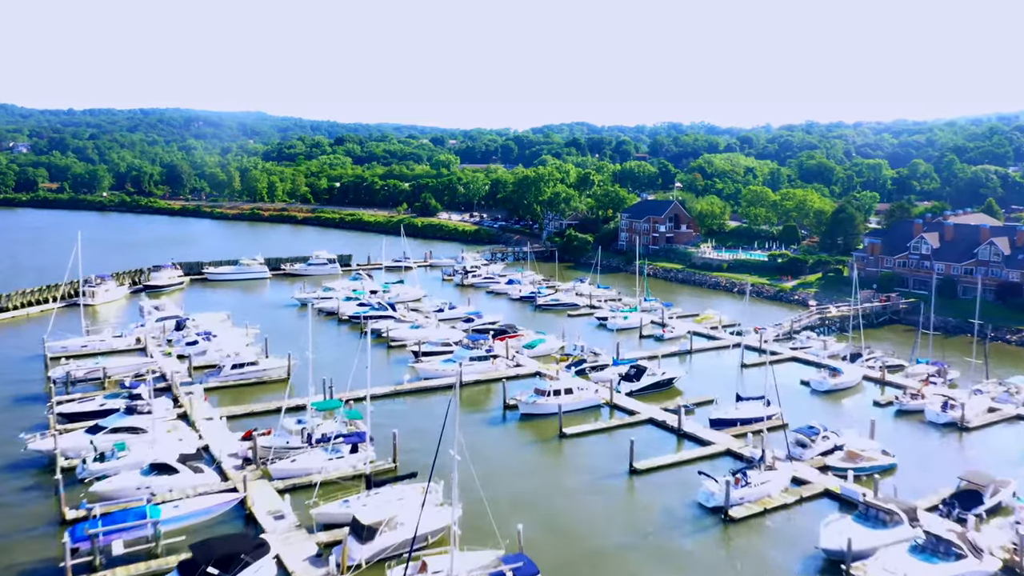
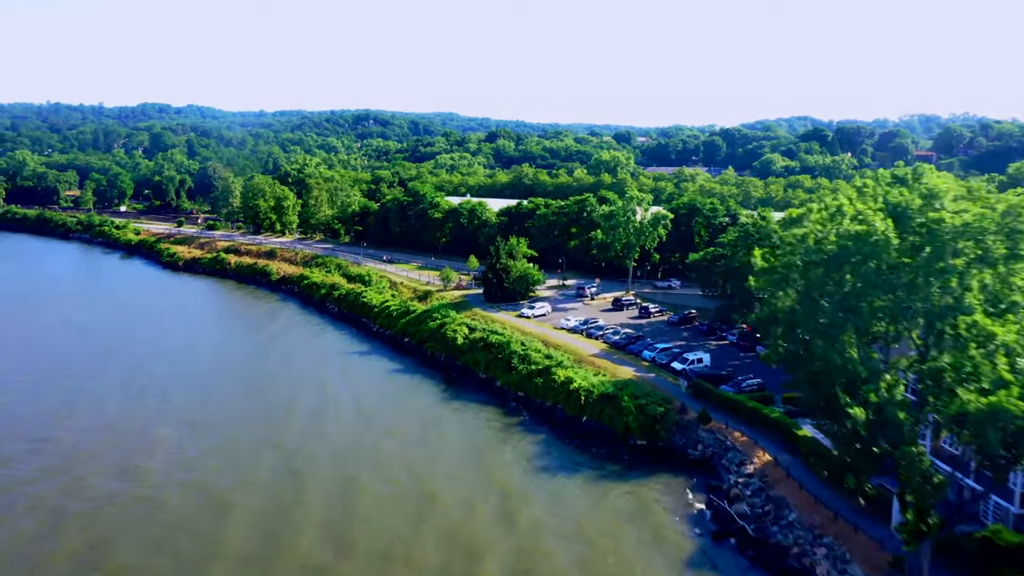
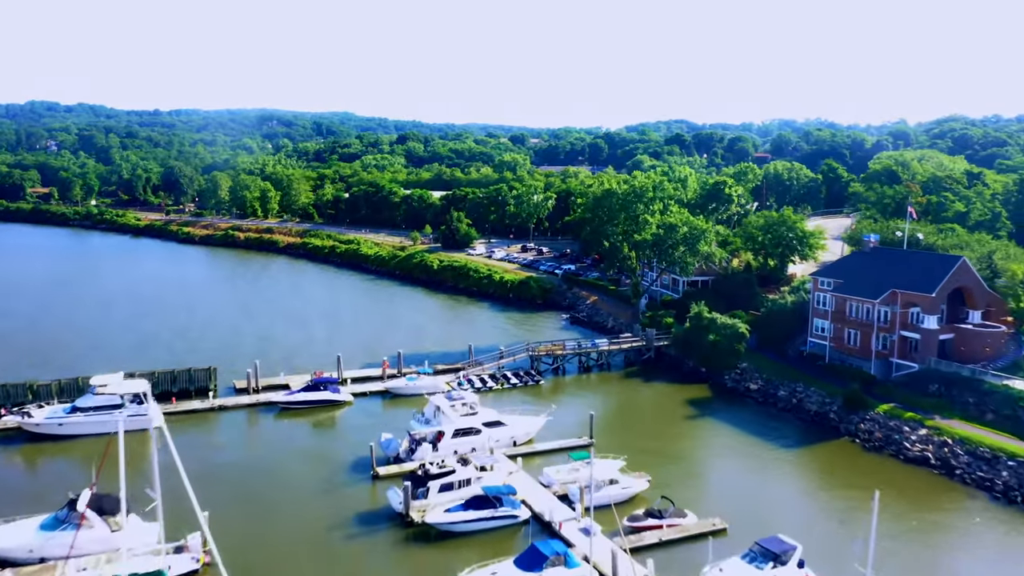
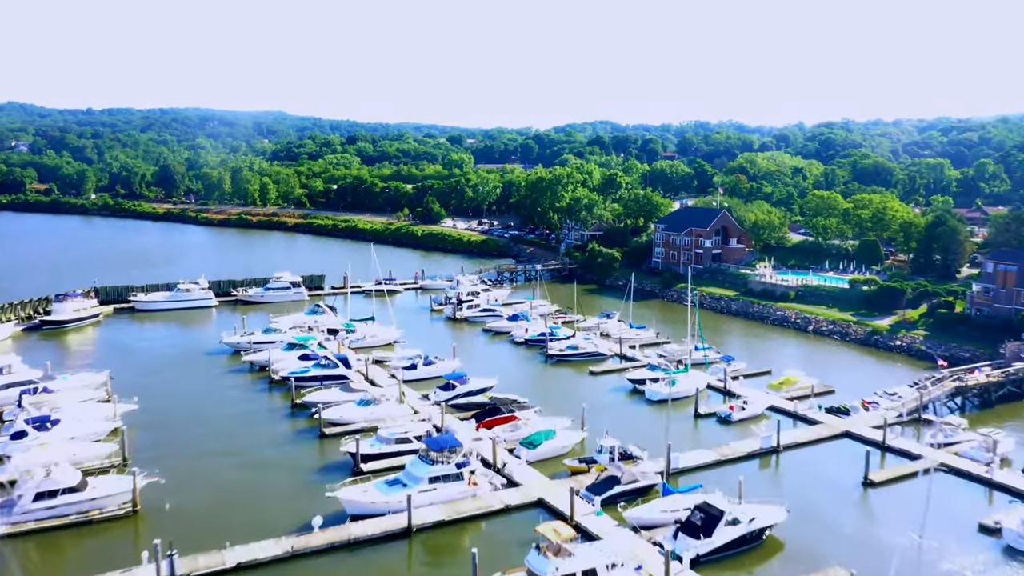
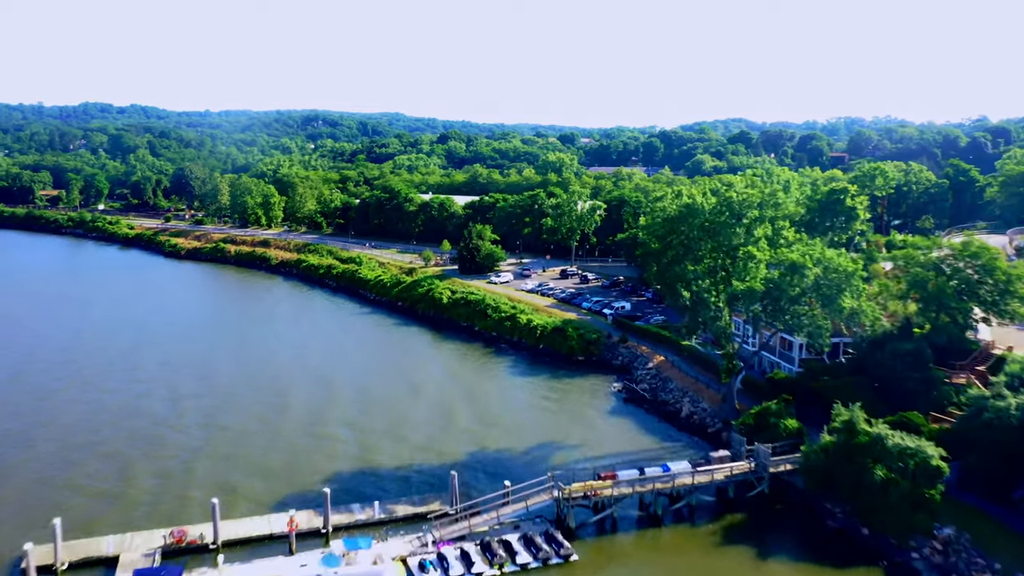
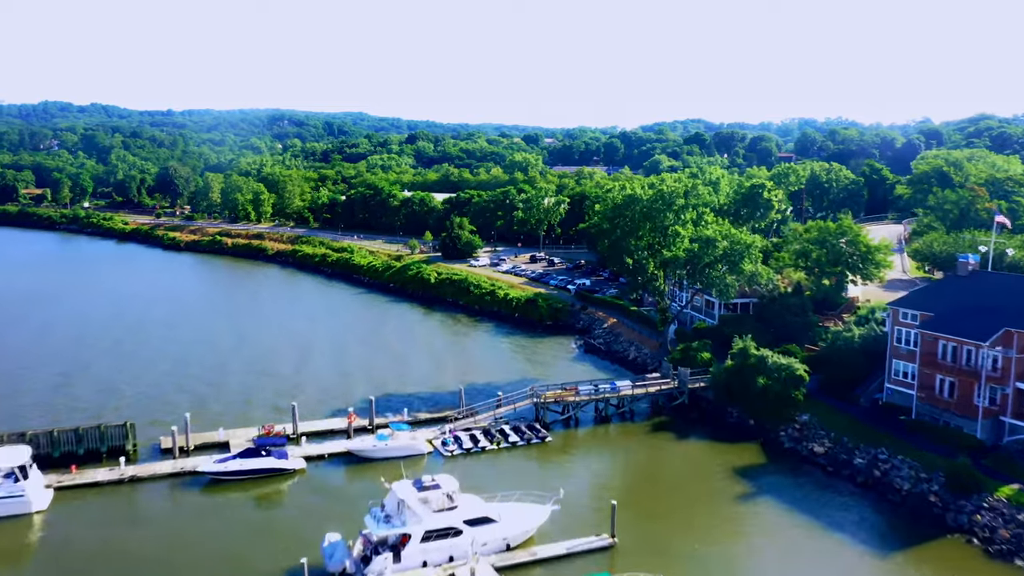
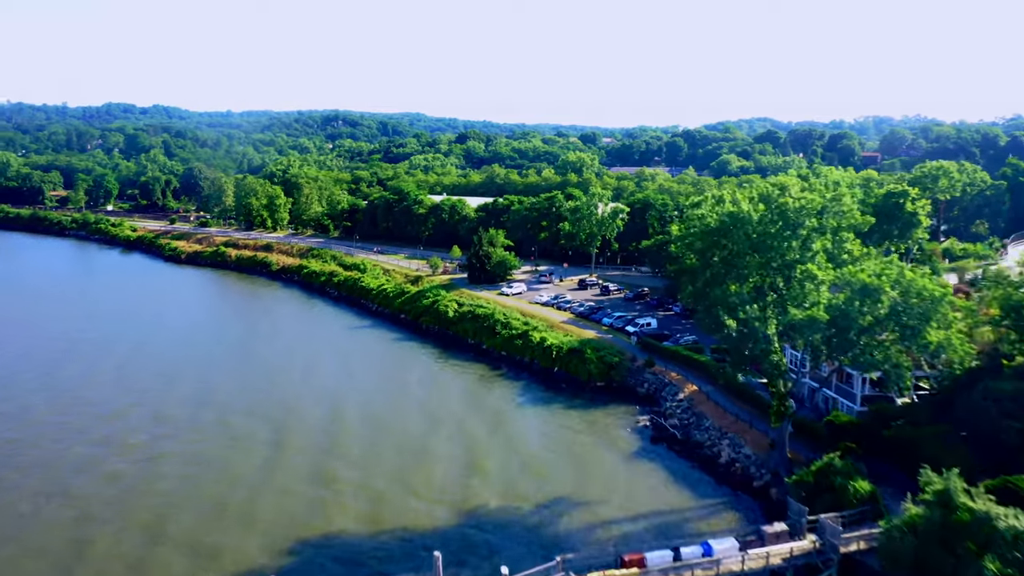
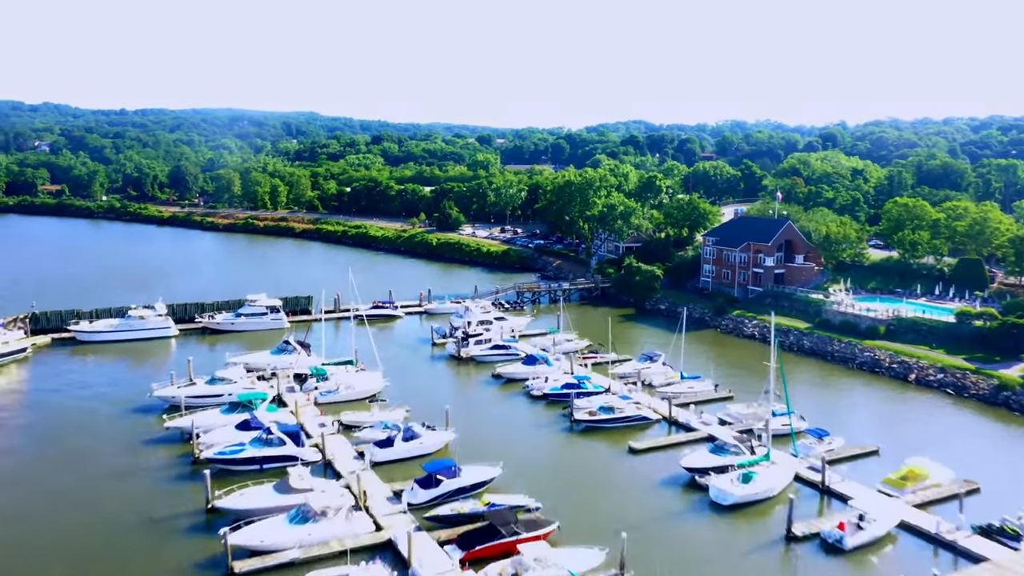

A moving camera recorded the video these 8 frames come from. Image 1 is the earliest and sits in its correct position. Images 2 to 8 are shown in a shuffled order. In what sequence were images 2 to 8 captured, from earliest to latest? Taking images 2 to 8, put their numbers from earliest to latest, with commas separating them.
4, 8, 3, 6, 5, 7, 2
